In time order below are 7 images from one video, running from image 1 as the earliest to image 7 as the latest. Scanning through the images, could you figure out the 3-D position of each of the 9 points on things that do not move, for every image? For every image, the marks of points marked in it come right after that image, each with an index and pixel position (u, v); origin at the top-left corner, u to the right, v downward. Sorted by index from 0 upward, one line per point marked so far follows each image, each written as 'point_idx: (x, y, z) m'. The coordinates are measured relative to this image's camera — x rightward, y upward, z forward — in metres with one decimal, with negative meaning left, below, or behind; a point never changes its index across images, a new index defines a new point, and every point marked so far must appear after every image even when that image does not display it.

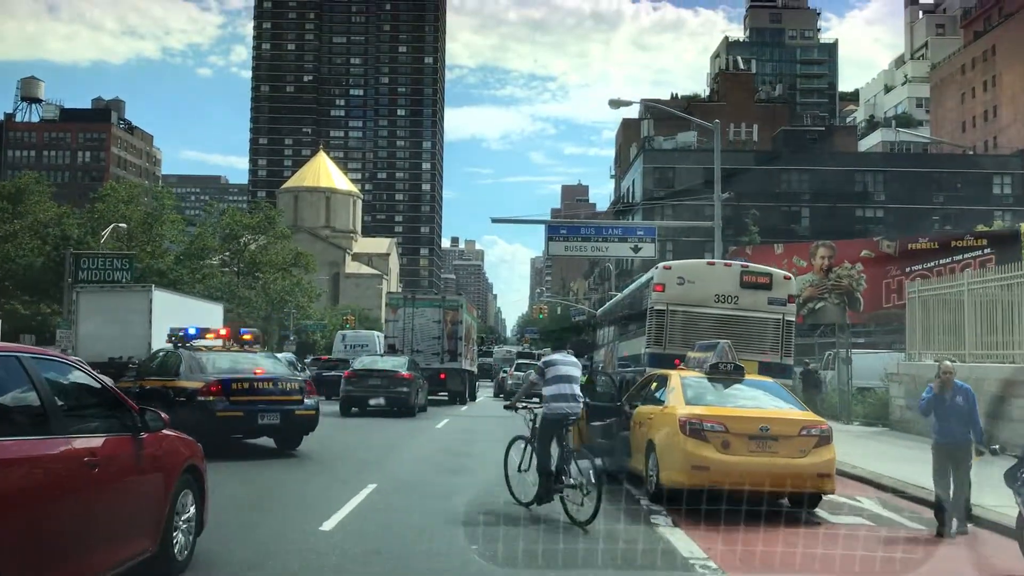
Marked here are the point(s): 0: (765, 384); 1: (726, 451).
0: (+2.7, -1.0, +9.5) m
1: (+2.0, -1.5, +8.4) m
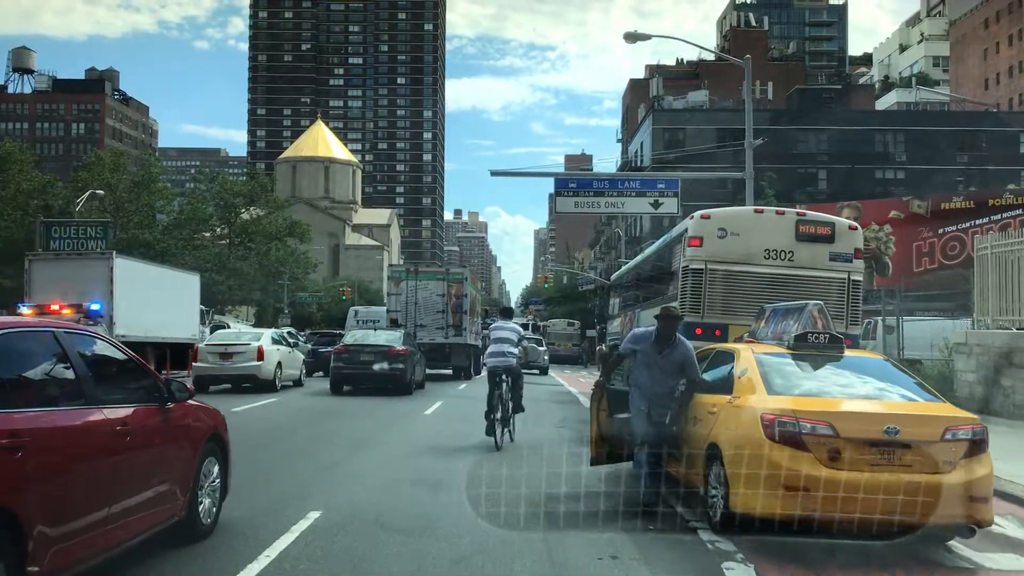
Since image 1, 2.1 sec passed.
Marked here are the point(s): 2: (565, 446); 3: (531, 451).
0: (+2.7, -0.6, +6.7) m
1: (+2.0, -1.1, +5.7) m
2: (+0.7, -2.1, +13.1) m
3: (0.0, -2.1, +12.6) m
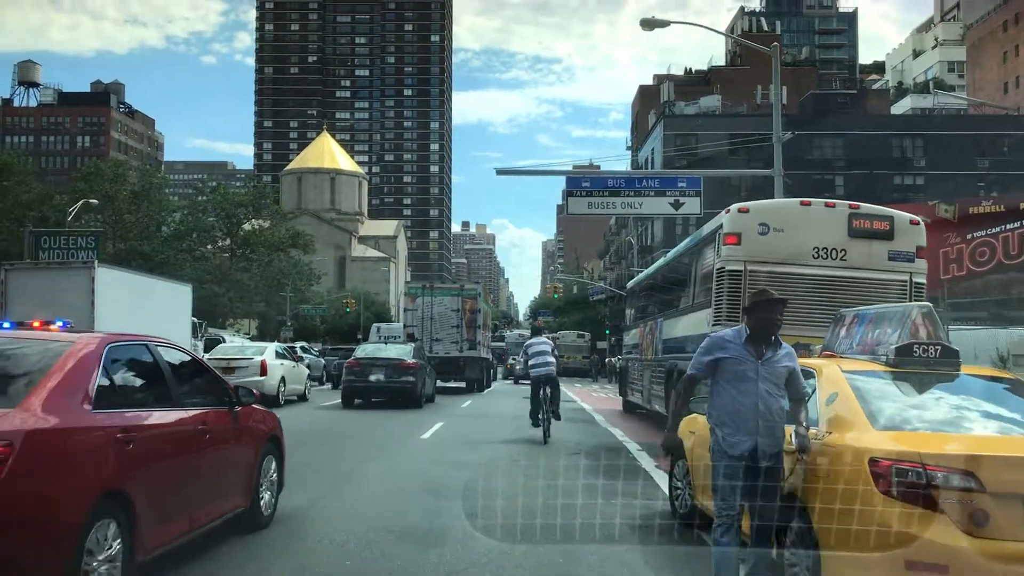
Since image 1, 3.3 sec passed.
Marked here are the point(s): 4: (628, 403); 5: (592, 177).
0: (+2.8, -0.6, +5.1) m
1: (+2.1, -1.1, +4.0) m
2: (+0.8, -2.2, +11.5) m
3: (+0.2, -2.1, +11.0) m
4: (+2.5, -2.5, +19.7) m
5: (+1.8, +2.5, +19.8) m
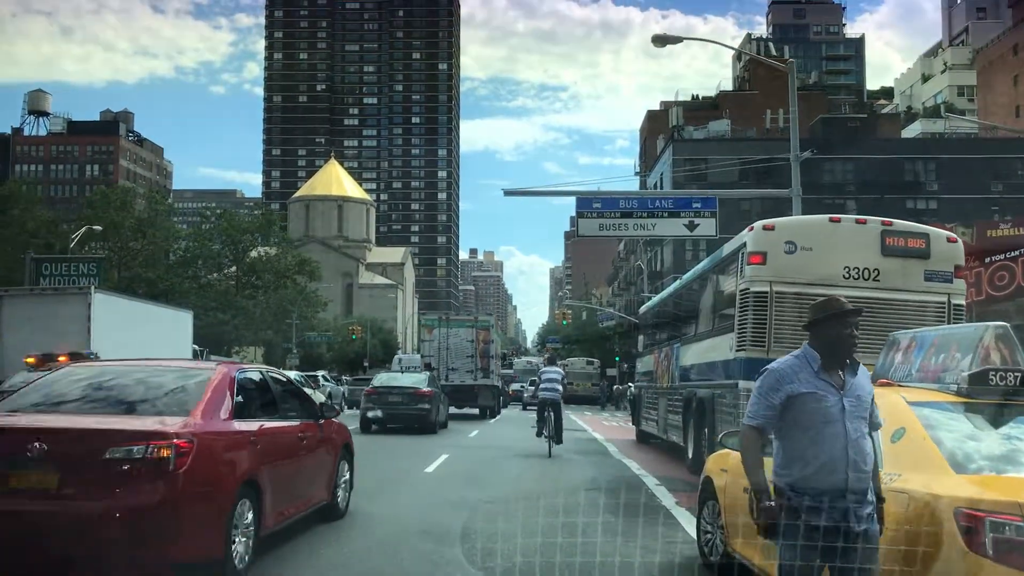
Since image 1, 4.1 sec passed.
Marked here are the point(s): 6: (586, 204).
0: (+2.8, -0.6, +4.4) m
1: (+2.1, -1.1, +3.3) m
2: (+0.9, -2.5, +10.7) m
3: (+0.3, -2.4, +10.2) m
4: (+2.7, -3.1, +19.0) m
5: (+2.0, +1.9, +19.2) m
6: (+1.6, +1.8, +19.5) m
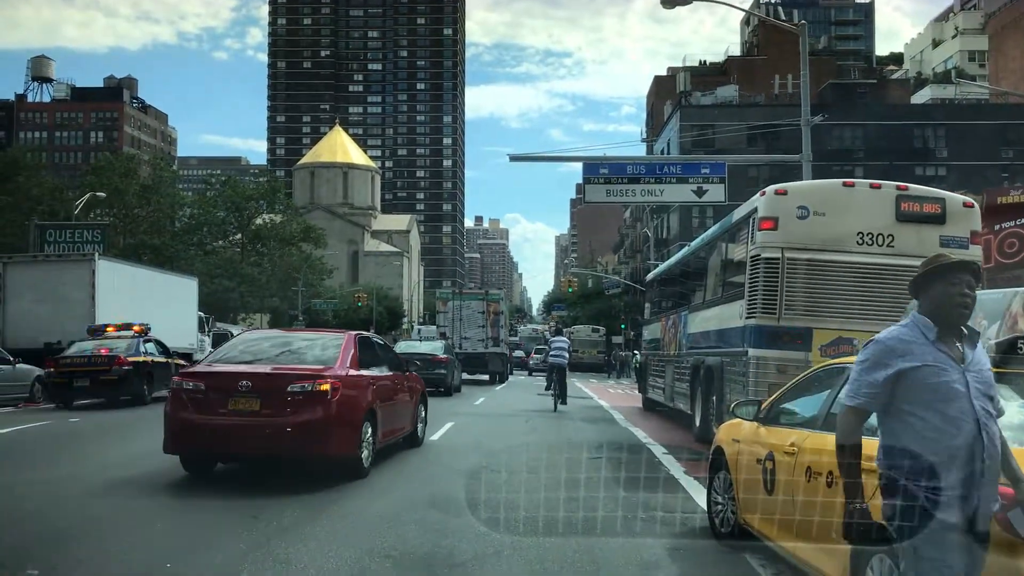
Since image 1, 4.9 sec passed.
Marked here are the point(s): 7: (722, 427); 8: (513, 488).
0: (+2.9, -0.5, +4.2) m
1: (+2.1, -1.0, +3.2) m
2: (+1.0, -2.1, +10.6) m
3: (+0.3, -2.0, +10.1) m
4: (+2.9, -2.4, +18.9) m
5: (+2.1, +2.6, +18.9) m
6: (+1.7, +2.5, +19.2) m
7: (+1.5, -1.0, +6.2) m
8: (0.0, -1.9, +8.5) m
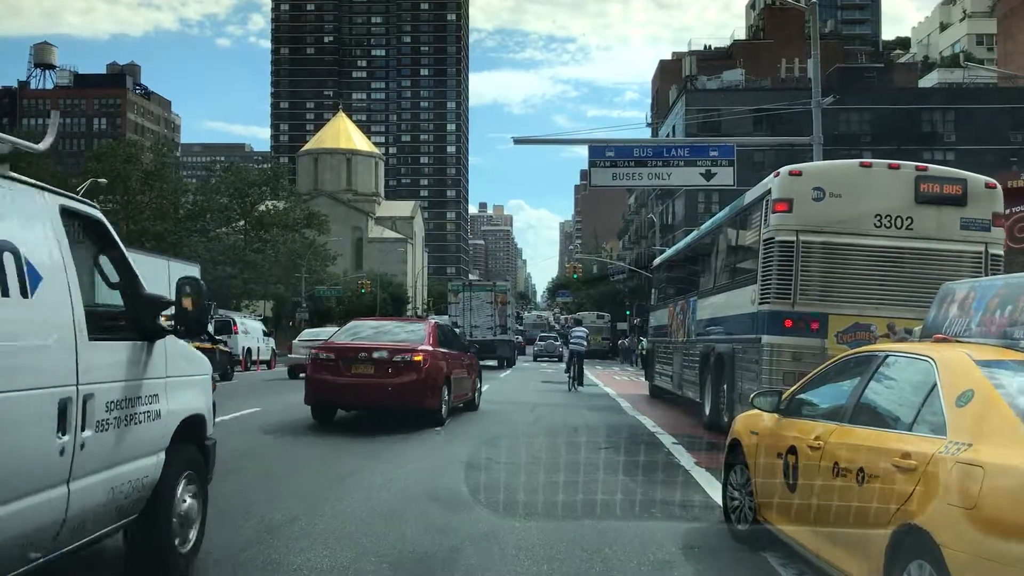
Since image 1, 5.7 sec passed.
0: (+2.9, -0.4, +3.9) m
1: (+2.2, -0.9, +2.8) m
2: (+1.0, -1.9, +10.3) m
3: (+0.4, -1.9, +9.9) m
4: (+3.0, -2.1, +18.6) m
5: (+2.2, +2.9, +18.6) m
6: (+1.8, +2.8, +18.9) m
7: (+1.5, -0.9, +5.9) m
8: (+0.1, -1.8, +8.2) m
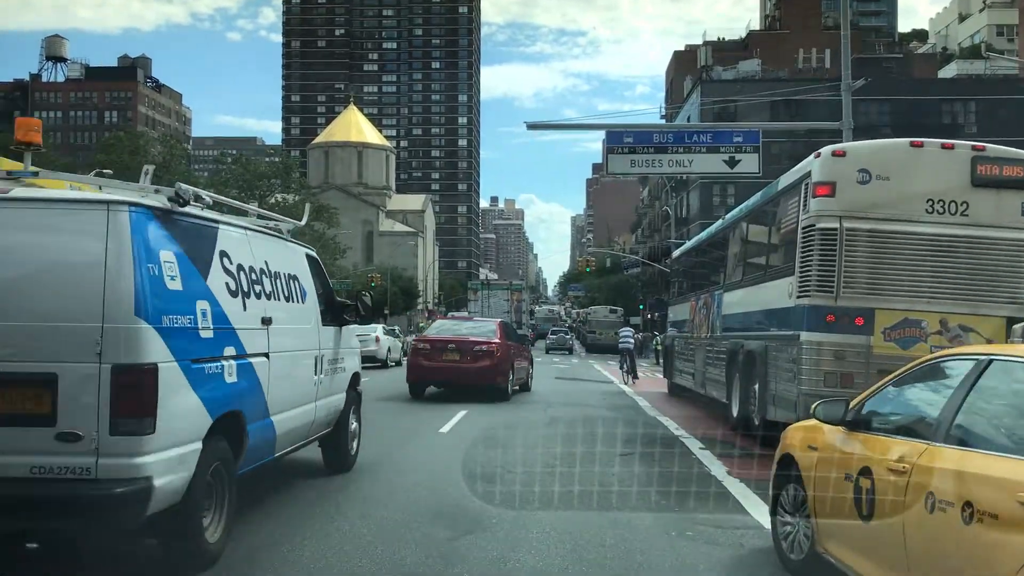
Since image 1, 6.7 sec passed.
0: (+3.0, -0.4, +3.1) m
1: (+2.2, -0.9, +2.0) m
2: (+1.2, -1.8, +9.5) m
3: (+0.5, -1.8, +9.1) m
4: (+3.2, -1.9, +17.7) m
5: (+2.4, +3.1, +17.7) m
6: (+2.1, +3.0, +18.0) m
7: (+1.6, -0.8, +5.1) m
8: (+0.2, -1.7, +7.4) m
